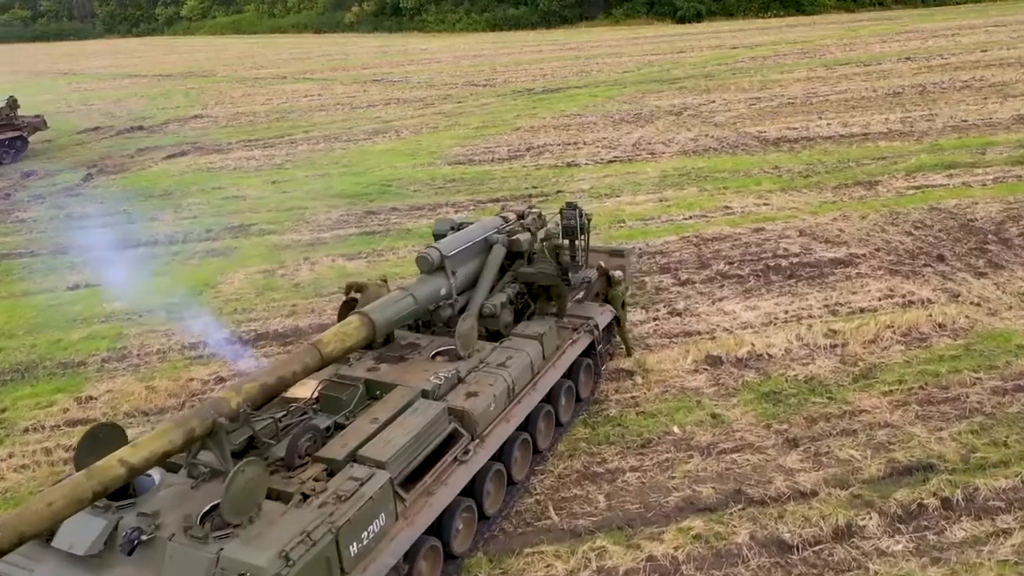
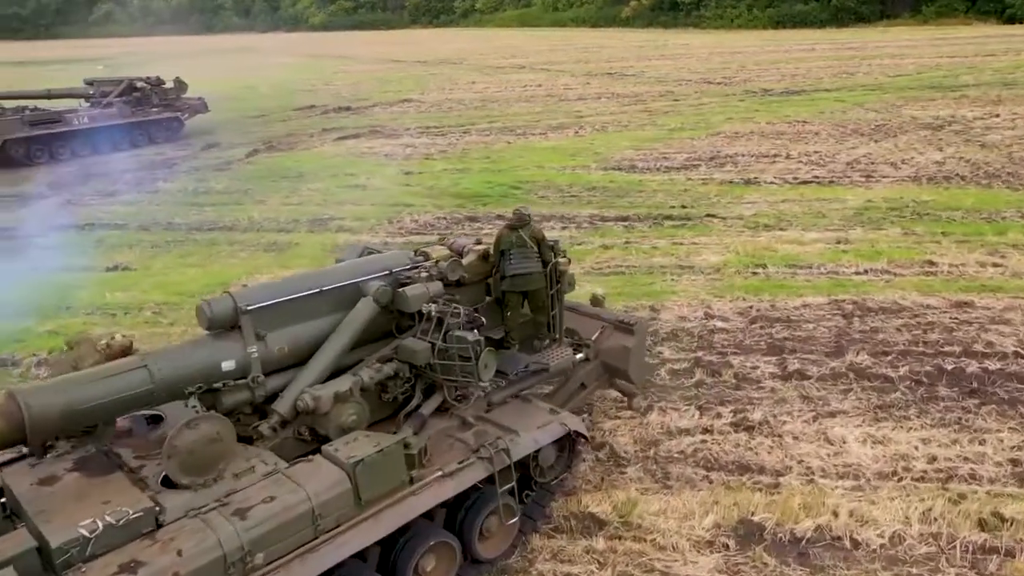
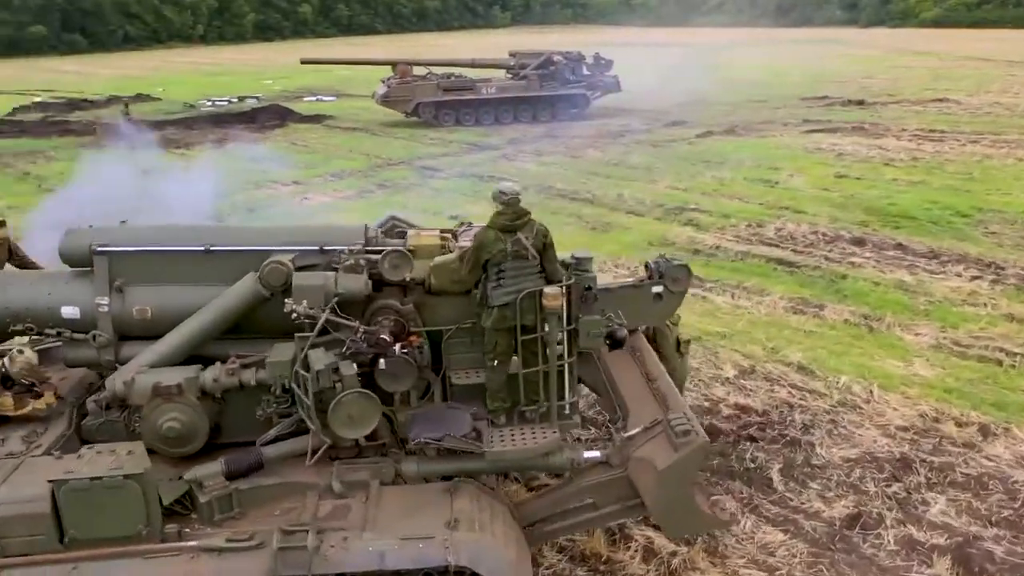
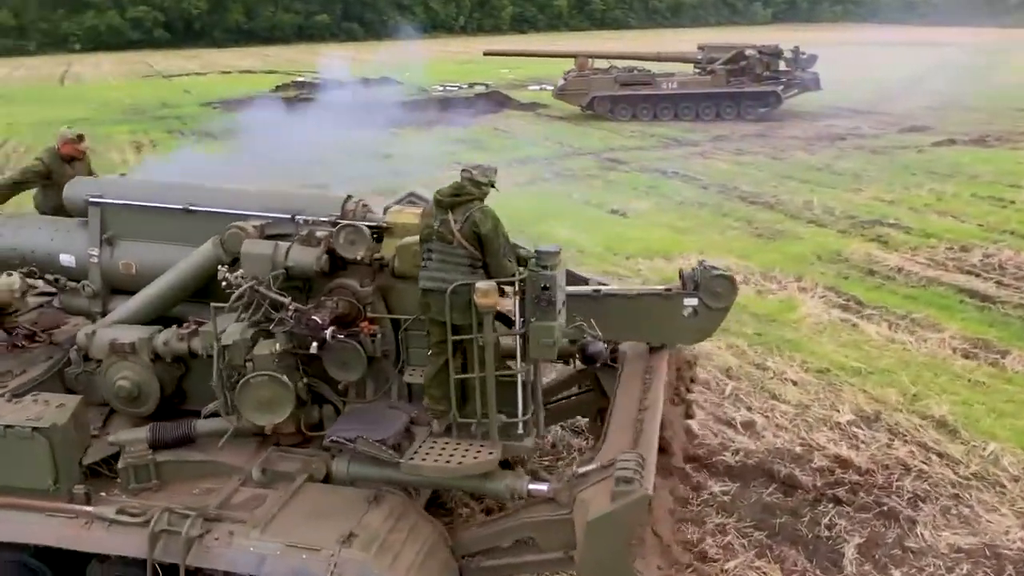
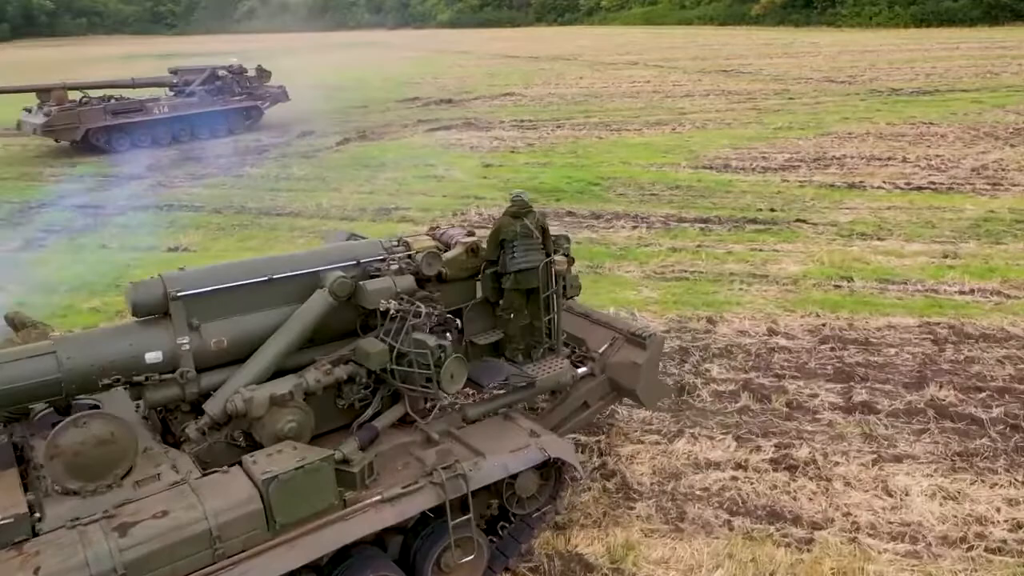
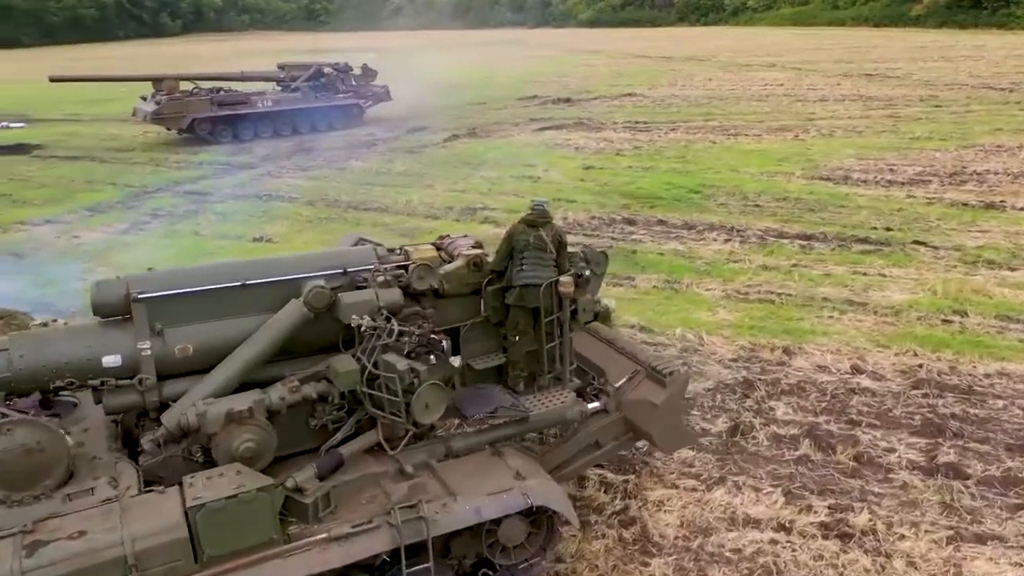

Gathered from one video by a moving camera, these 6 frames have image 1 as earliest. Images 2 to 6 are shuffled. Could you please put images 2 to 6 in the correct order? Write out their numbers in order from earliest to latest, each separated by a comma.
2, 5, 6, 3, 4
